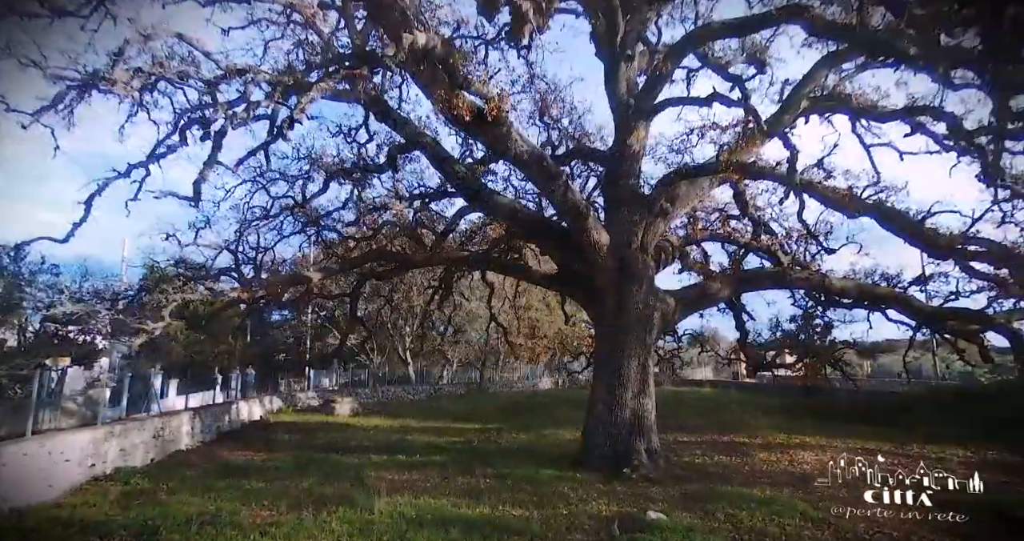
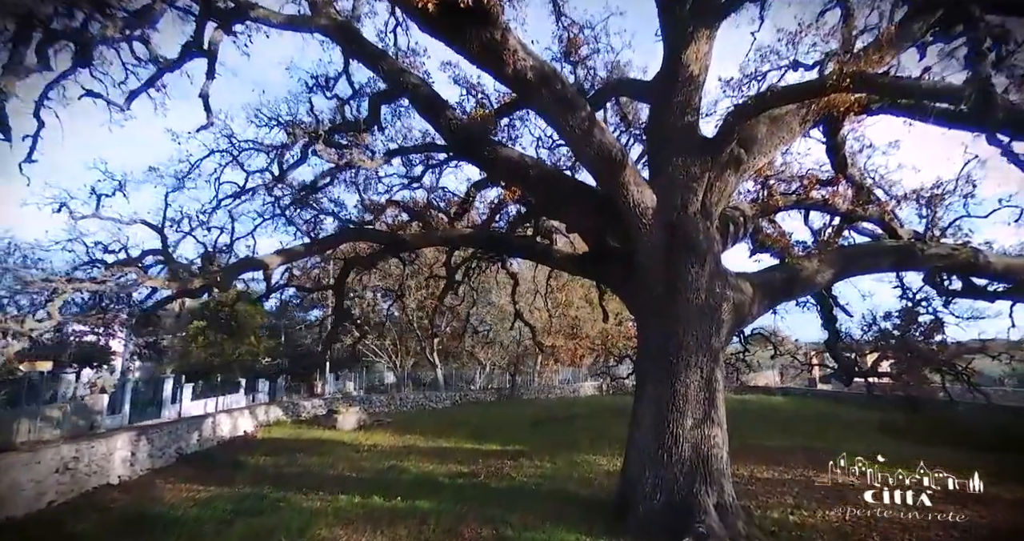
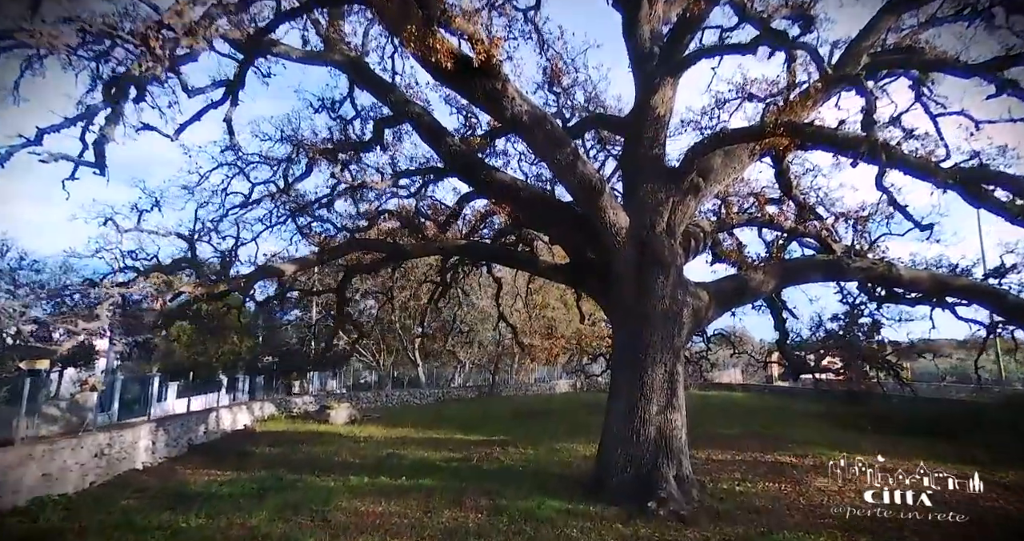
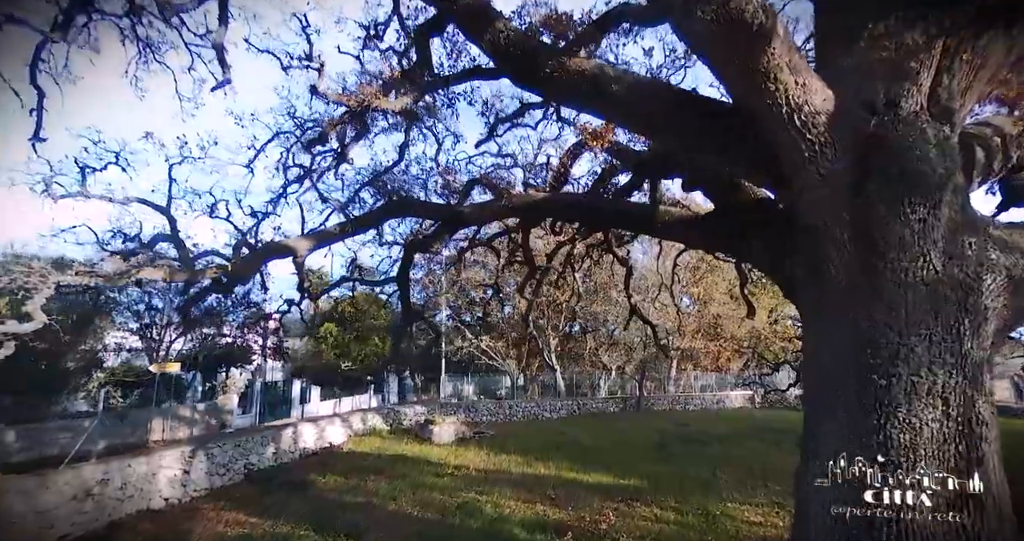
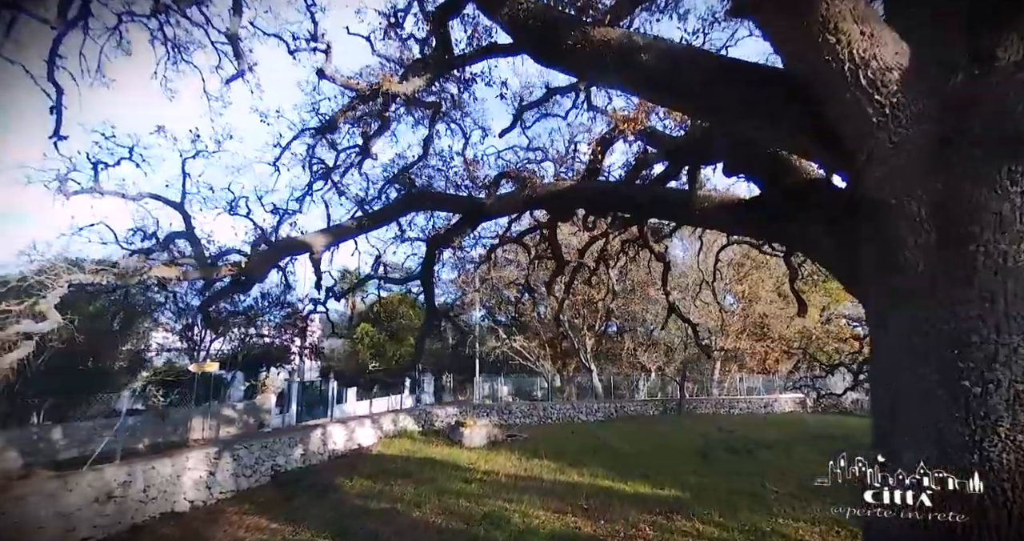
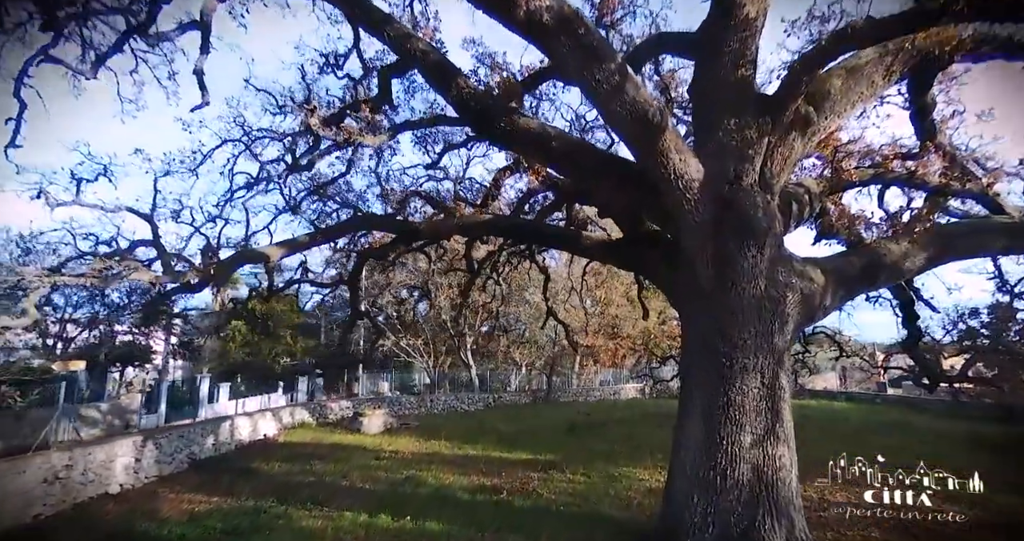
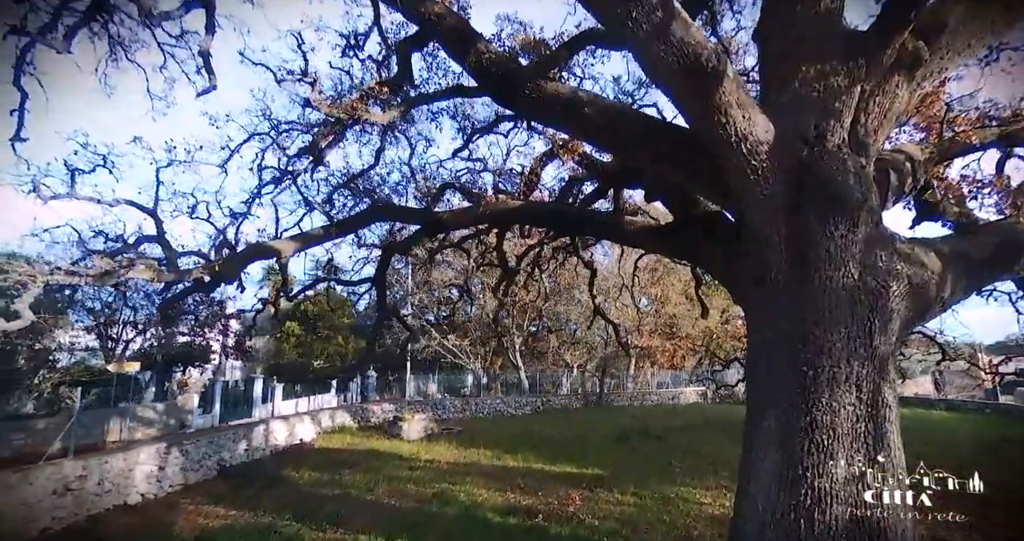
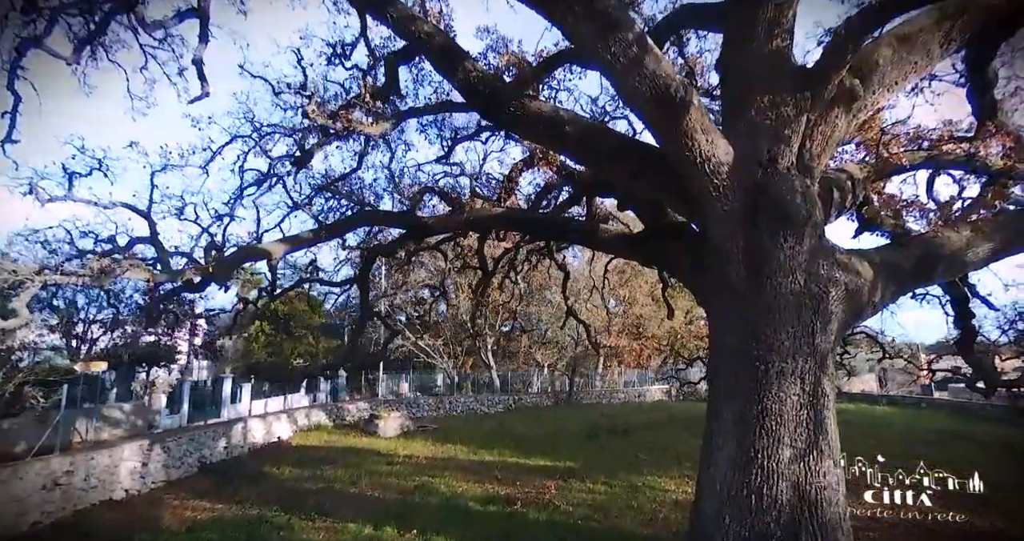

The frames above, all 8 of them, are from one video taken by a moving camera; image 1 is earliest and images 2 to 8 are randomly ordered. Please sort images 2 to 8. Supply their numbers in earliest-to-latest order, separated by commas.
3, 2, 6, 8, 7, 4, 5
